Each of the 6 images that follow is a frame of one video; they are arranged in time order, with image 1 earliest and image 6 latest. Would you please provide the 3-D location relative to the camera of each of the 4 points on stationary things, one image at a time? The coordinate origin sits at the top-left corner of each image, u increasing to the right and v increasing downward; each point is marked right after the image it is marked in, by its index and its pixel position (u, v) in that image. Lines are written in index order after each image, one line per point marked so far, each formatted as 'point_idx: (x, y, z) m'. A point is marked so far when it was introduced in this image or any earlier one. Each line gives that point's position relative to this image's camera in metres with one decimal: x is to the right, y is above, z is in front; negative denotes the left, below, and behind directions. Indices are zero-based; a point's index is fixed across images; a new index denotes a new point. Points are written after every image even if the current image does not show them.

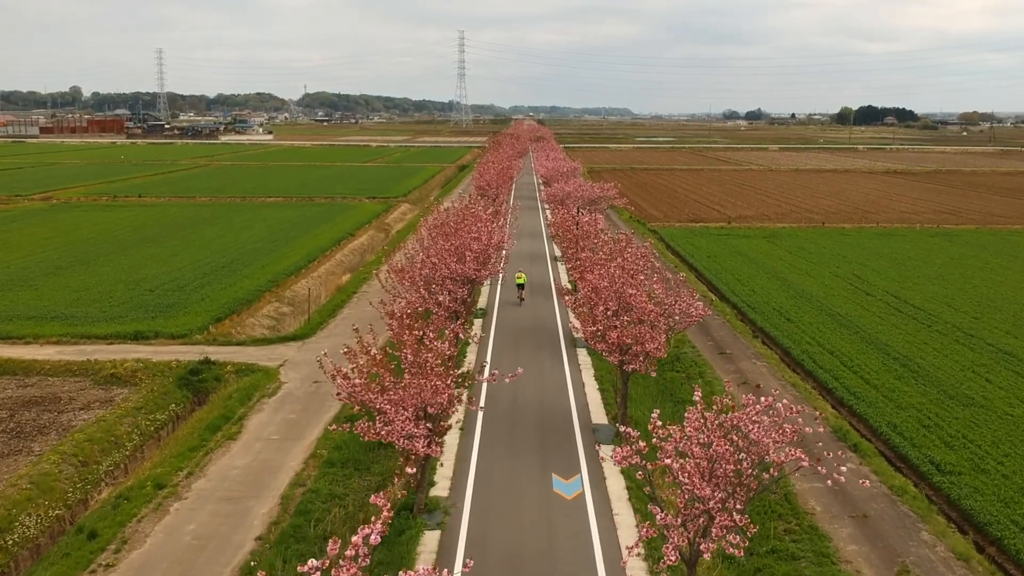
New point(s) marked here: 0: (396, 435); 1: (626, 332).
0: (-1.6, -2.0, +12.2) m
1: (+2.0, -0.8, +15.7) m
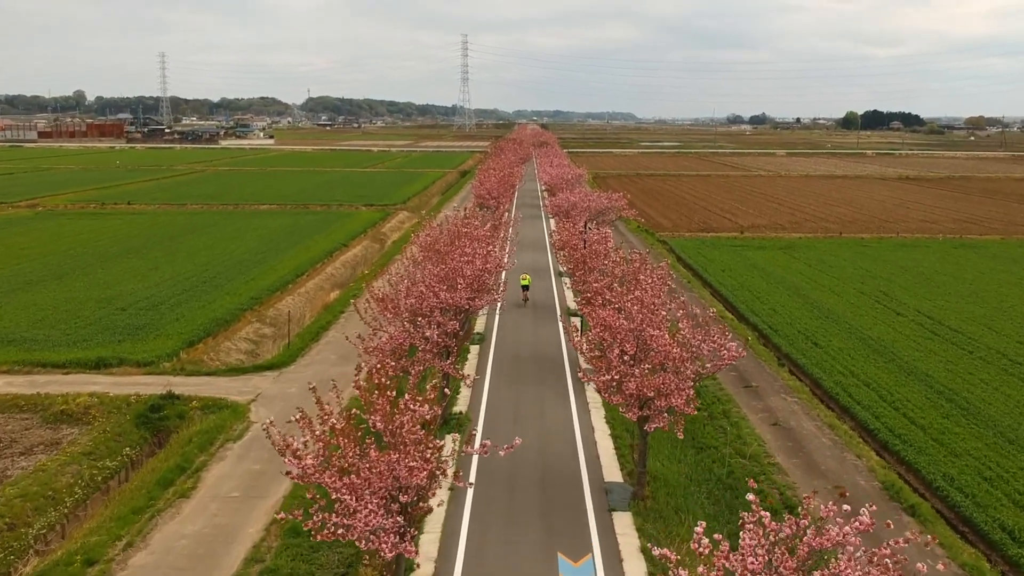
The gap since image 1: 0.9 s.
0: (-1.6, -2.6, +9.6) m
1: (+1.9, -1.3, +13.0) m
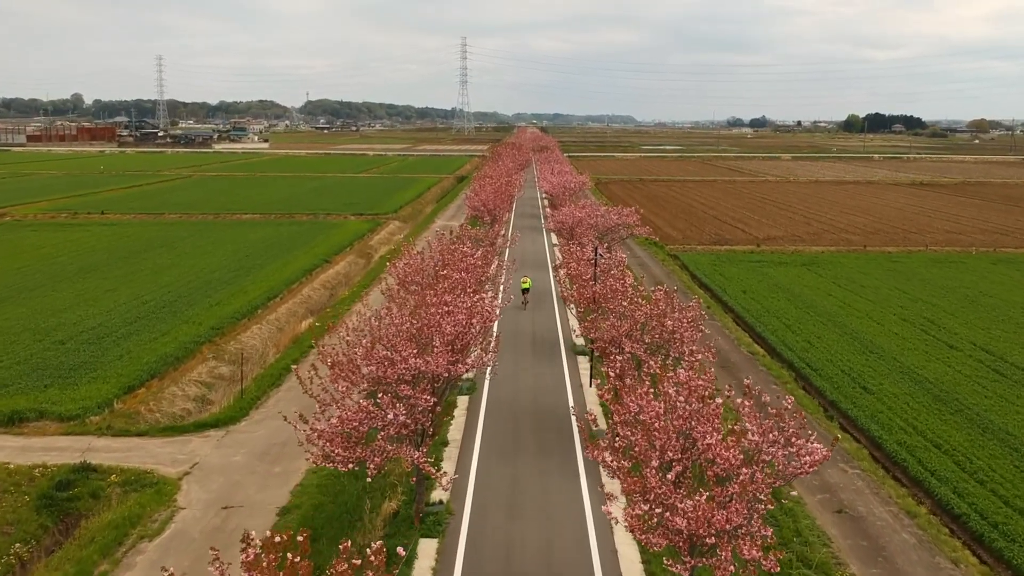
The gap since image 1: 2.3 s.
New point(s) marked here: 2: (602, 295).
0: (-1.7, -3.4, +5.4) m
1: (+1.8, -2.2, +8.9) m
2: (+1.8, -0.2, +18.5) m
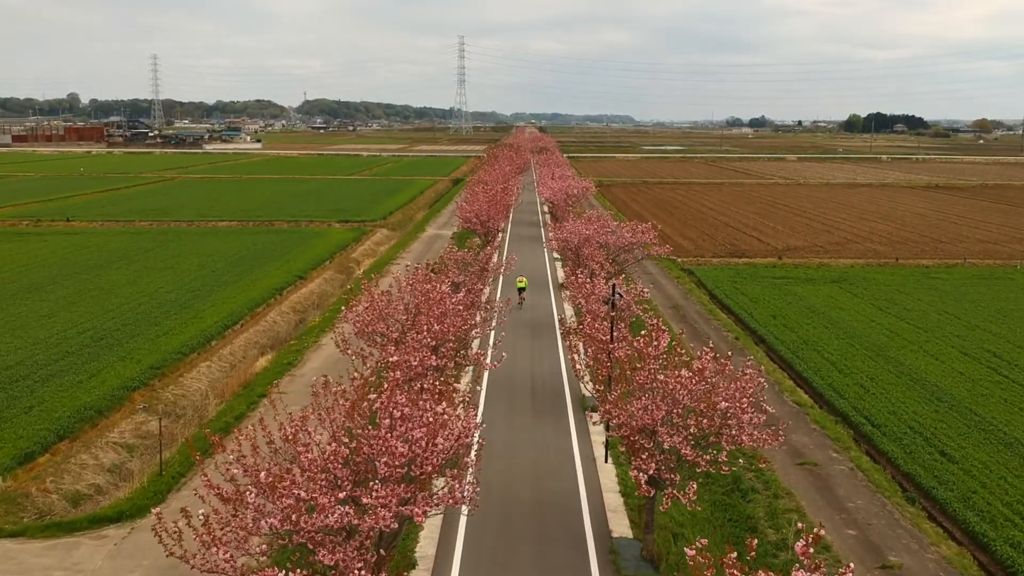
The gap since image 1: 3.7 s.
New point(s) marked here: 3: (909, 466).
0: (-1.8, -4.3, +0.7) m
1: (+1.7, -3.1, +4.2) m
2: (+1.7, -1.1, +13.8) m
3: (+8.0, -3.6, +18.4) m
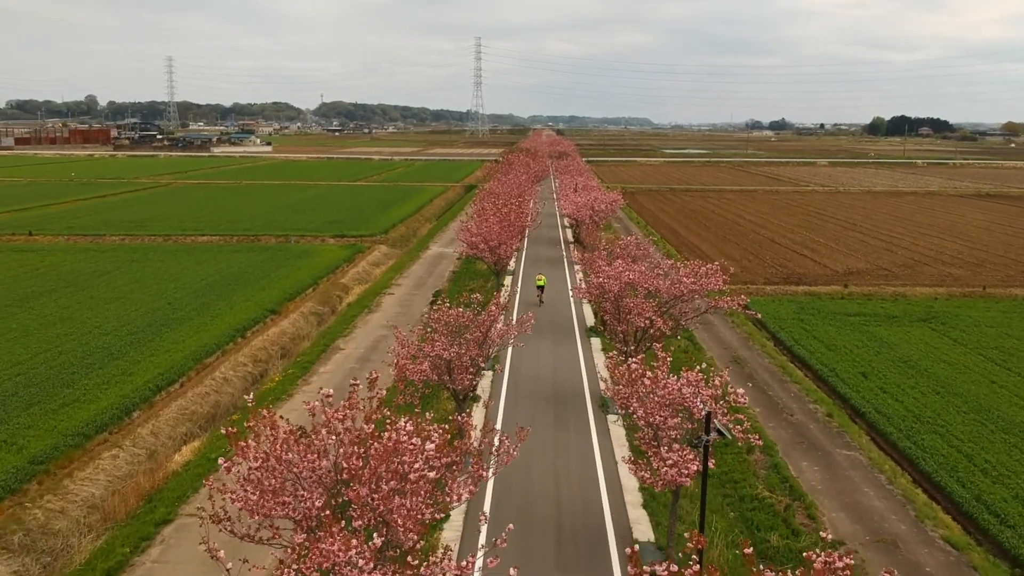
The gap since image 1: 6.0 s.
0: (-2.0, -5.5, -6.3) m
1: (+1.7, -4.4, -2.9) m
2: (+1.8, -2.4, +6.8) m
3: (+8.1, -4.9, +11.2) m
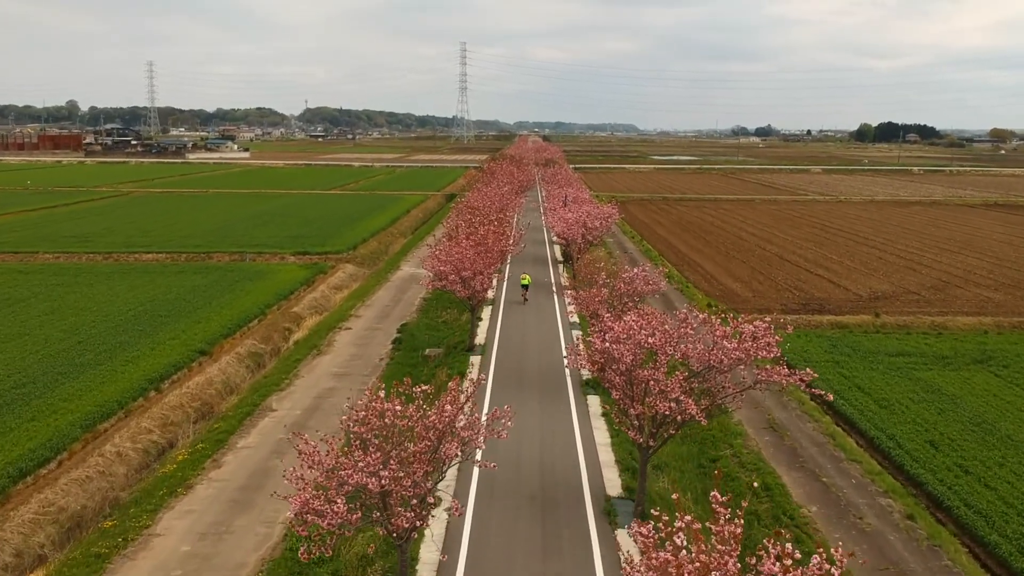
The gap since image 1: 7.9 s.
0: (-2.0, -6.4, -11.8) m
1: (+1.5, -5.2, -8.4) m
2: (+1.5, -3.3, +1.3) m
3: (+7.8, -5.9, +5.8) m
